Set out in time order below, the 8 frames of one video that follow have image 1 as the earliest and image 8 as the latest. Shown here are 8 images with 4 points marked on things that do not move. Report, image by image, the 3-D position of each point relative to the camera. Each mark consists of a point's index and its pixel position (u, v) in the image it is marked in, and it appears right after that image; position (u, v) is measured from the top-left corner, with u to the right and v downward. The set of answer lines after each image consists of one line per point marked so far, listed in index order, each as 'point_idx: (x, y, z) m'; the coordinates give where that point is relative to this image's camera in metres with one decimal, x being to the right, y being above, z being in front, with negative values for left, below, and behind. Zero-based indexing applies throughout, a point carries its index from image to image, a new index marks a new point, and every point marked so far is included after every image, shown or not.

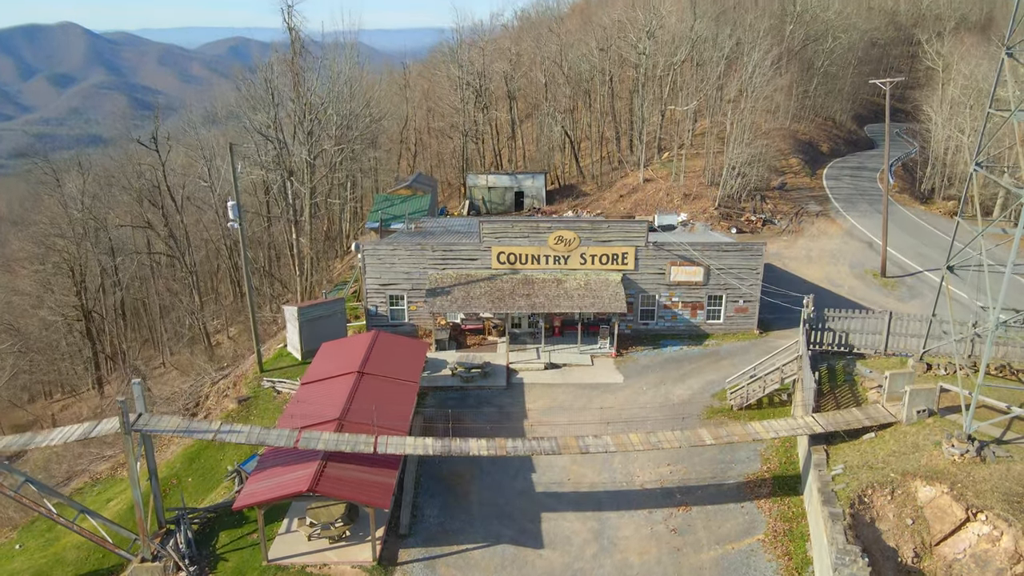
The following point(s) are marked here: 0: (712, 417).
0: (+5.2, -3.3, +19.2) m
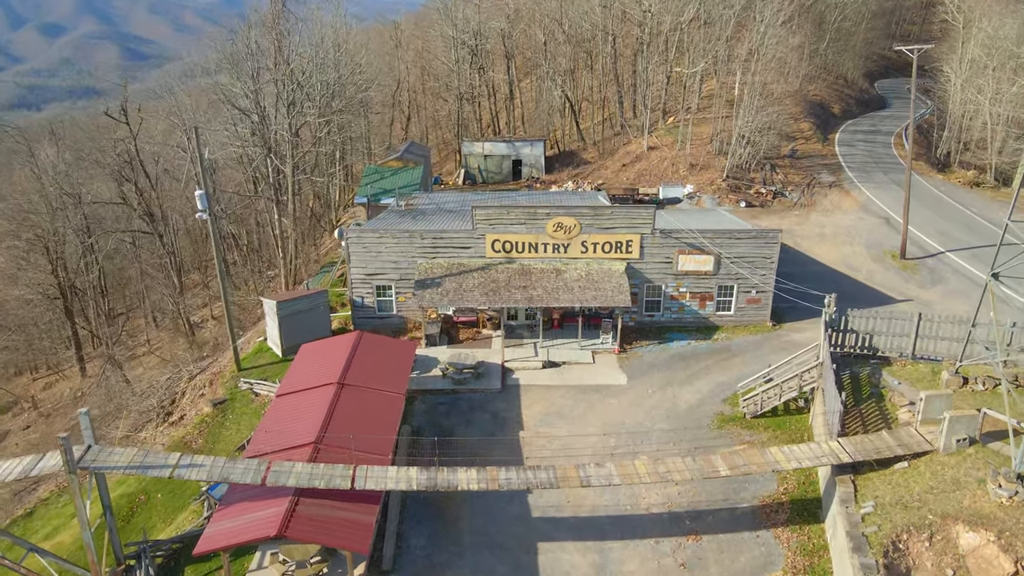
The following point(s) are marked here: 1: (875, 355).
0: (+5.0, -3.3, +17.8) m
1: (+8.8, -1.6, +18.0) m
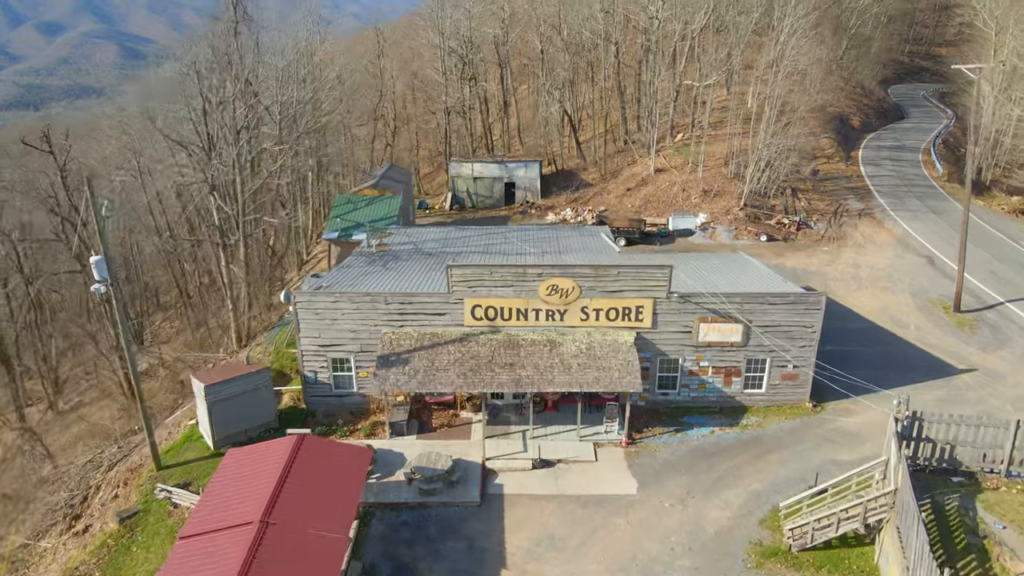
0: (+4.7, -5.1, +13.8) m
1: (+8.4, -3.5, +14.1) m
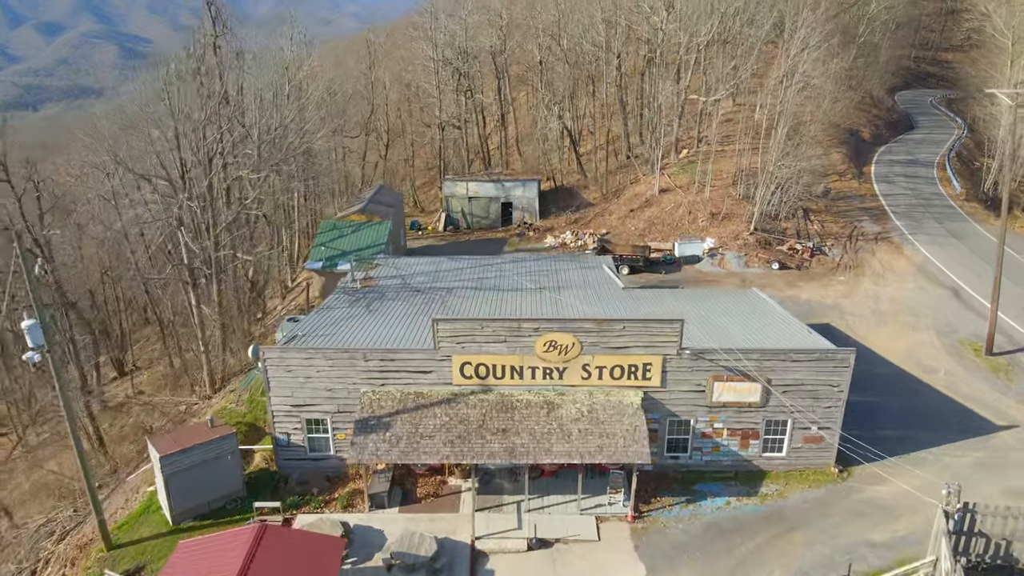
0: (+4.5, -6.3, +12.0) m
1: (+8.3, -4.6, +12.2) m
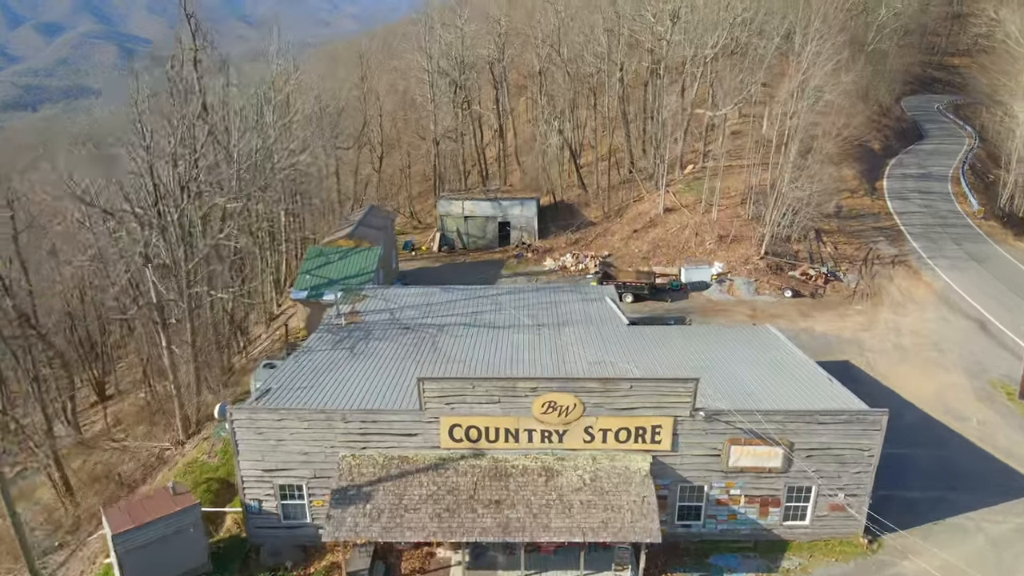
0: (+4.4, -7.4, +10.4) m
1: (+8.2, -5.7, +10.6) m
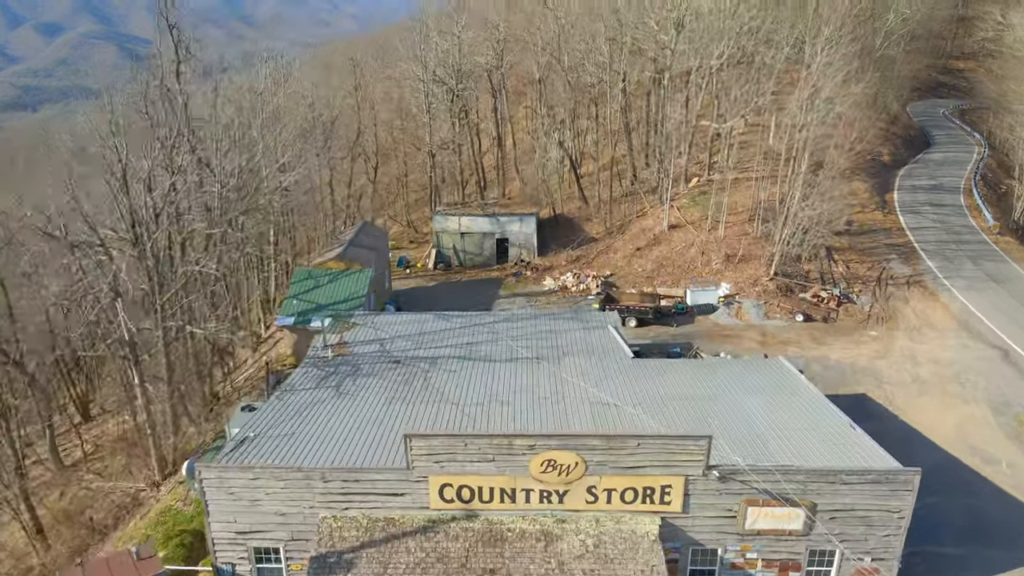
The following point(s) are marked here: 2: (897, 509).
0: (+4.3, -8.2, +9.1) m
1: (+8.1, -6.5, +9.4) m
2: (+6.9, -4.0, +13.3) m
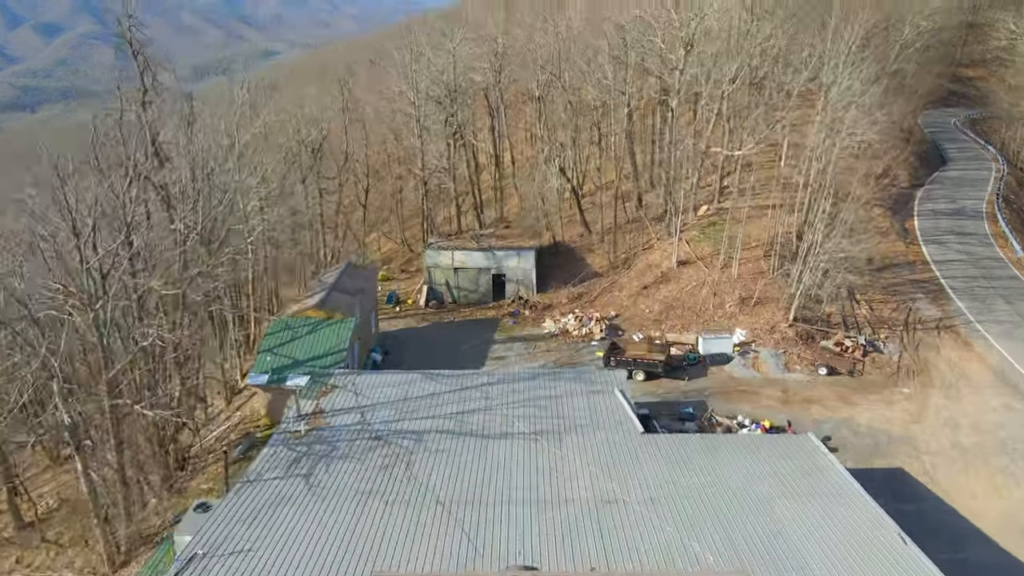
0: (+4.2, -9.8, +6.9) m
1: (+8.0, -8.1, +7.2) m
2: (+6.8, -5.6, +11.1) m
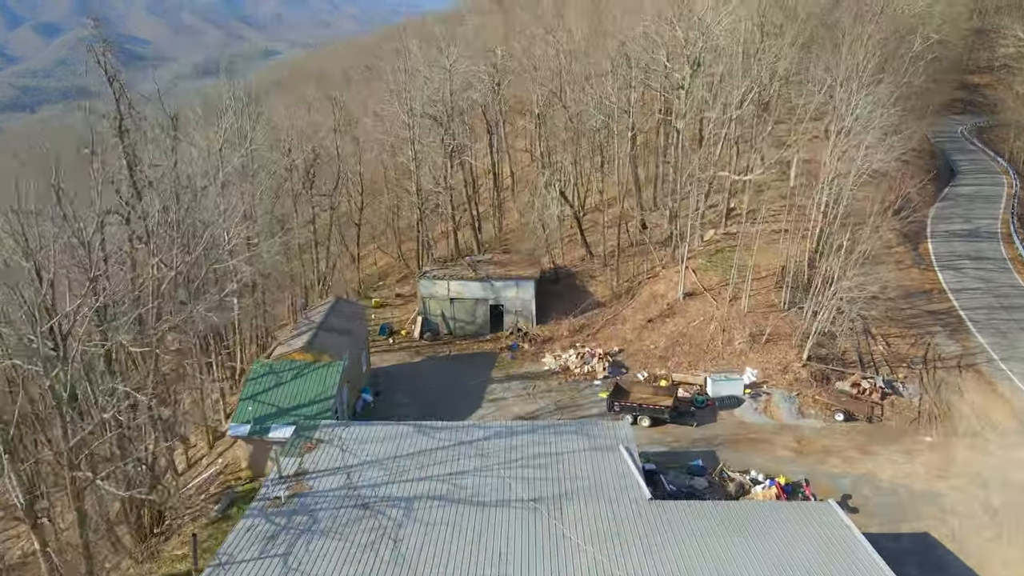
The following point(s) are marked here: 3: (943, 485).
0: (+4.1, -11.0, +5.6) m
1: (+7.9, -9.3, +5.8) m
2: (+6.7, -6.8, +9.8) m
3: (+11.3, -5.2, +19.5) m
